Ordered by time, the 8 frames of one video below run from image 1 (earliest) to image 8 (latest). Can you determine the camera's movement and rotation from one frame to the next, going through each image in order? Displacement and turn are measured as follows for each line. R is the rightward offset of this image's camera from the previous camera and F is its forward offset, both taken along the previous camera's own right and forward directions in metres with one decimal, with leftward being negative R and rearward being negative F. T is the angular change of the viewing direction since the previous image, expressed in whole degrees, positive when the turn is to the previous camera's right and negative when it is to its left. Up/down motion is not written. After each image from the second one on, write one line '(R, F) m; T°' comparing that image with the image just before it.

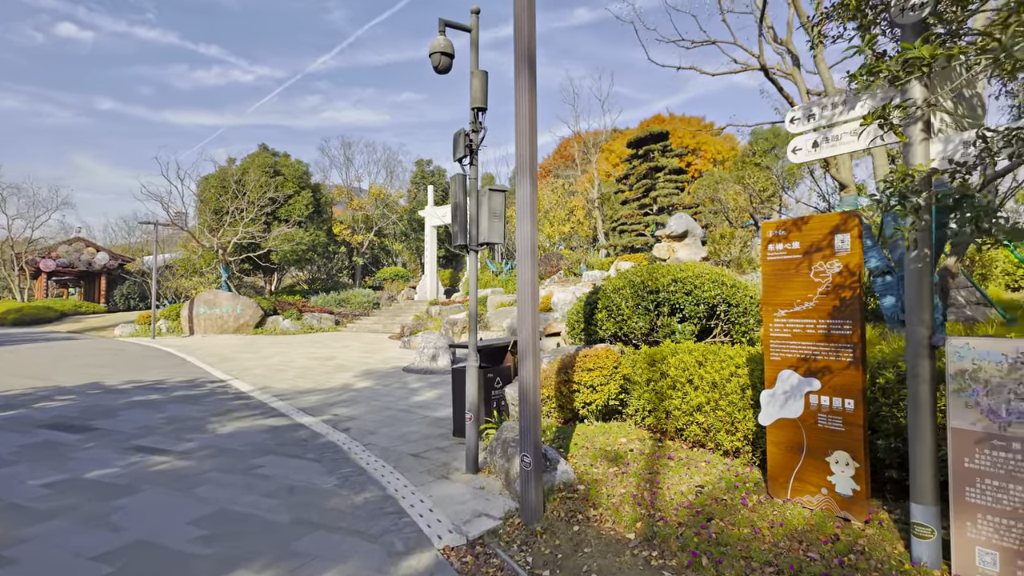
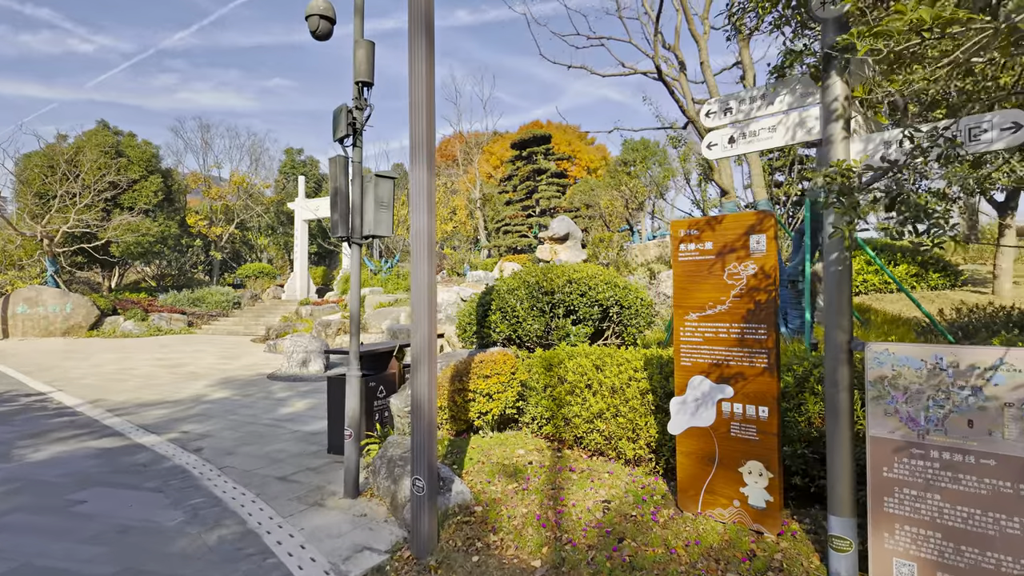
(-0.1, +0.4) m; +12°
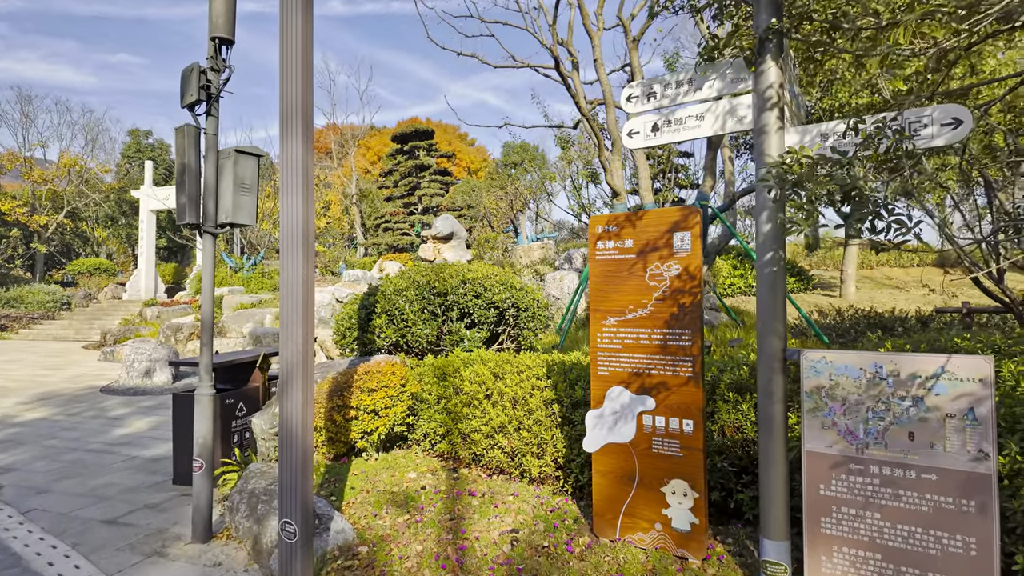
(-0.1, +0.5) m; +12°
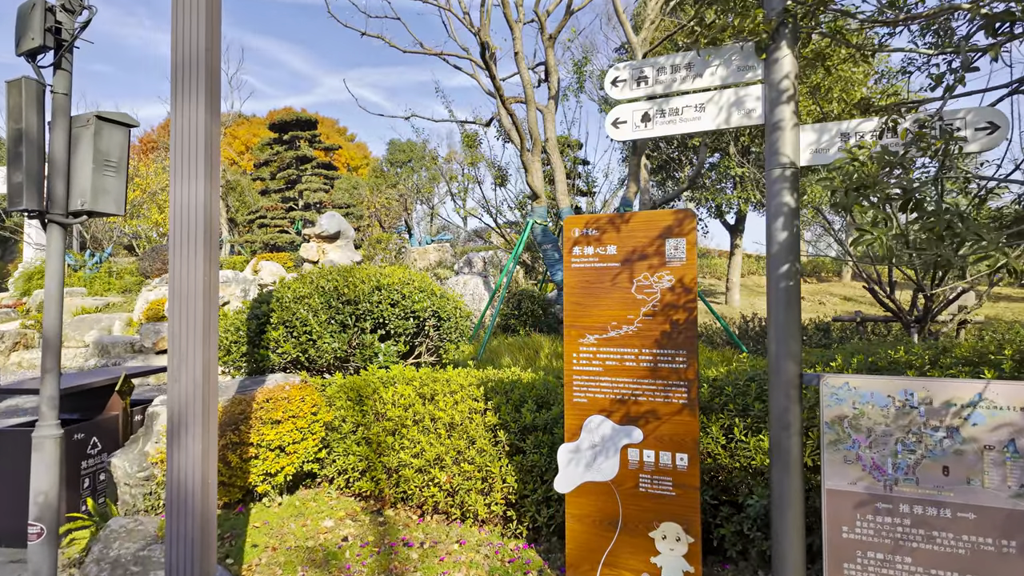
(-0.4, +0.5) m; +12°
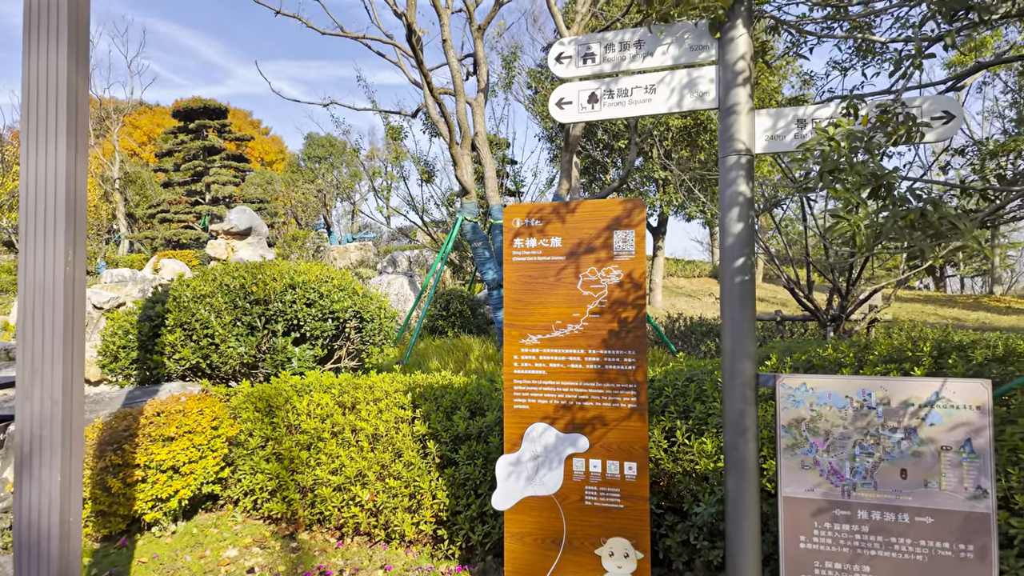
(0.0, +0.3) m; +7°
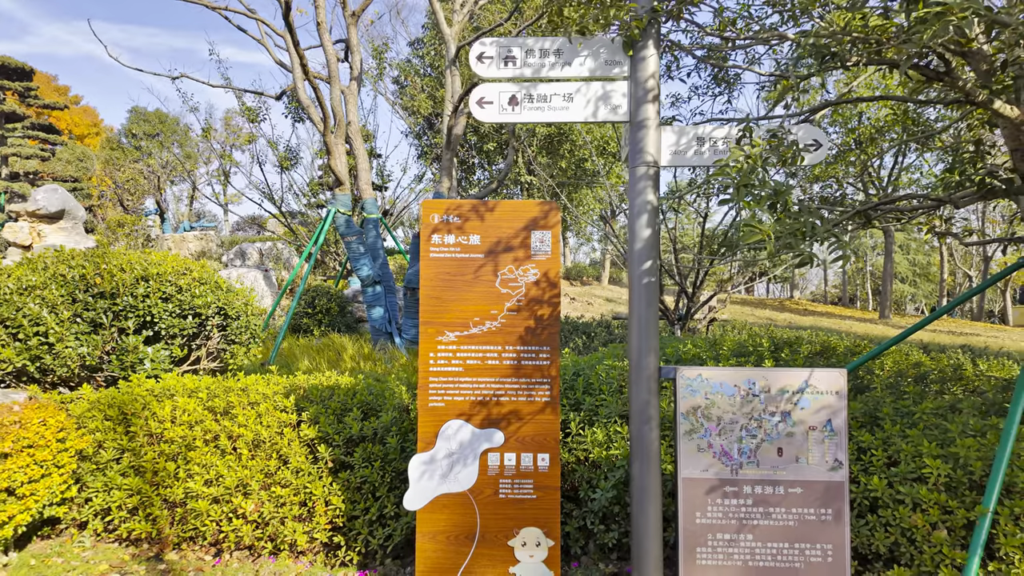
(-0.3, 0.0) m; +14°
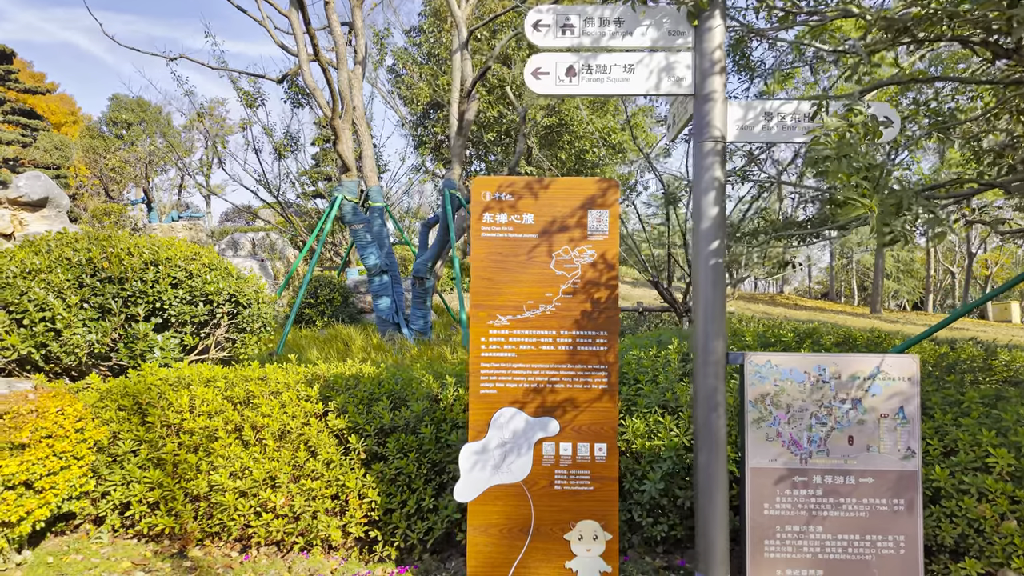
(-0.3, +0.1) m; +2°
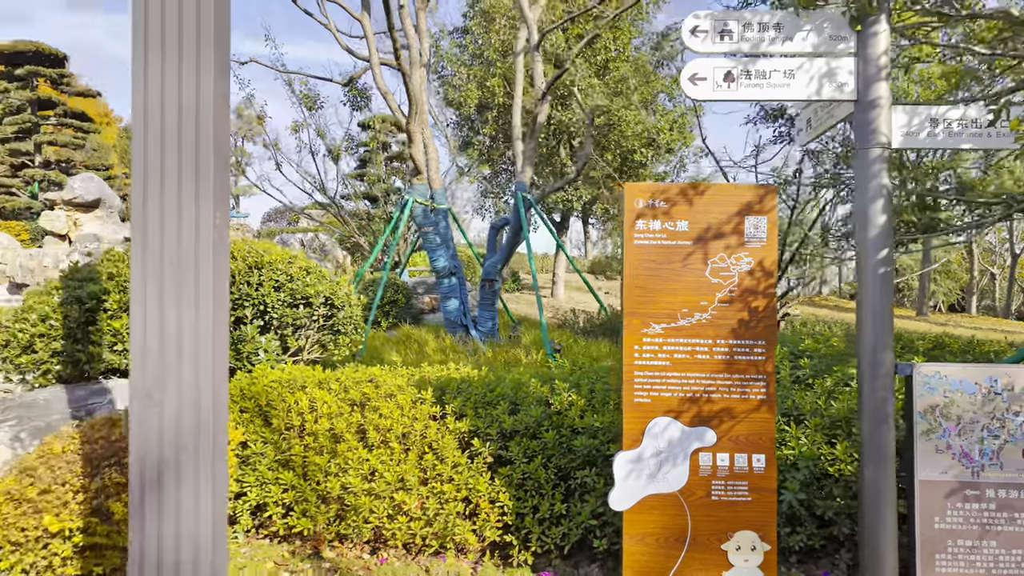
(-0.5, 0.0) m; -2°
